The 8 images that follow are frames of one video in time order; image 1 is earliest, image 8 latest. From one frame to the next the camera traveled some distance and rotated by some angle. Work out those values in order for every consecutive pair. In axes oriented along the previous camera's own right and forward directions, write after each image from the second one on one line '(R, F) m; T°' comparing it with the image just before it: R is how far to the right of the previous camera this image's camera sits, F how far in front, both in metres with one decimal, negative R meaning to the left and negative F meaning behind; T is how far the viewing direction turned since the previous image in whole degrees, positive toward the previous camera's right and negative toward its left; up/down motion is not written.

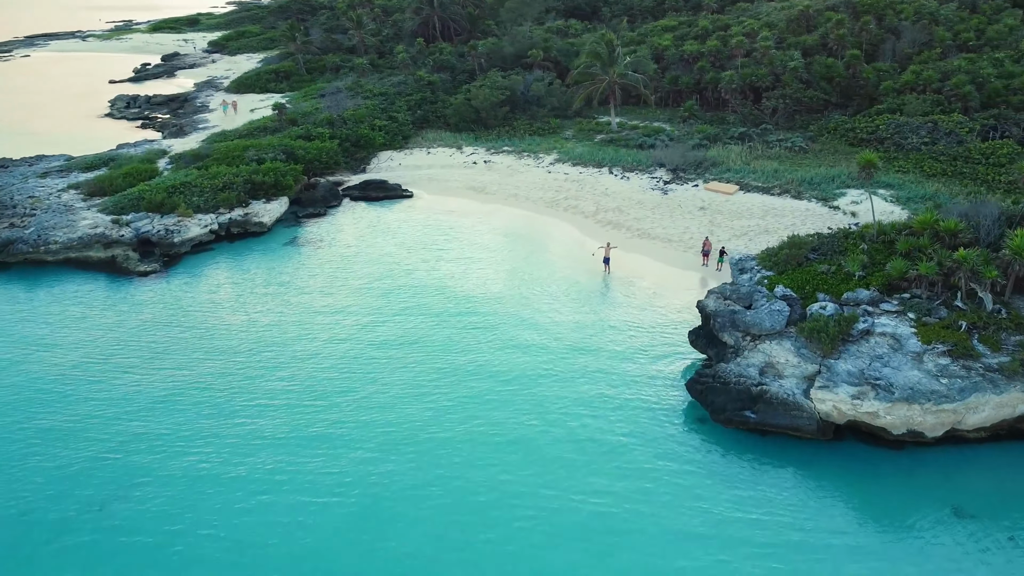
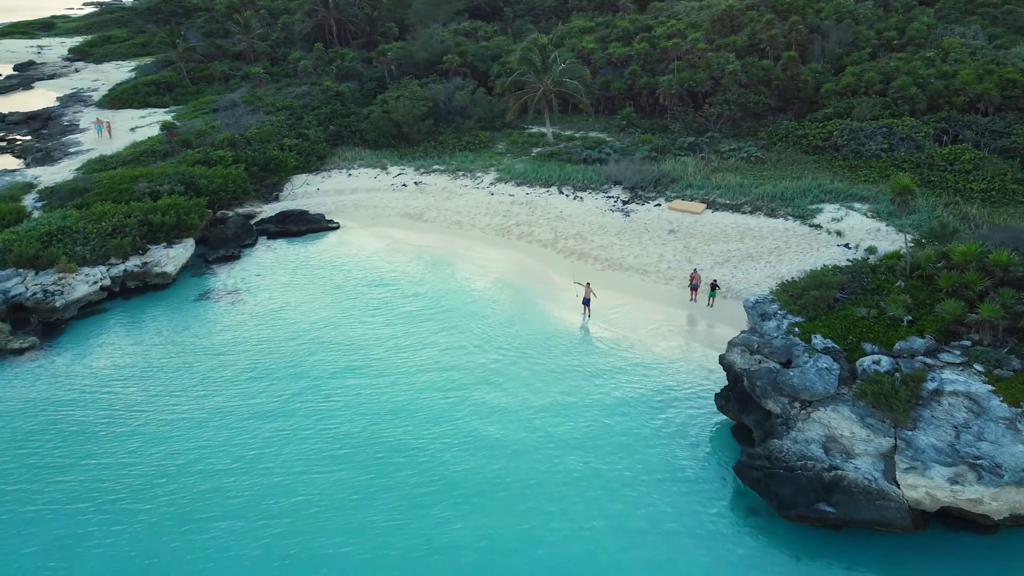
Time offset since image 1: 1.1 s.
(-2.0, +3.6) m; +8°
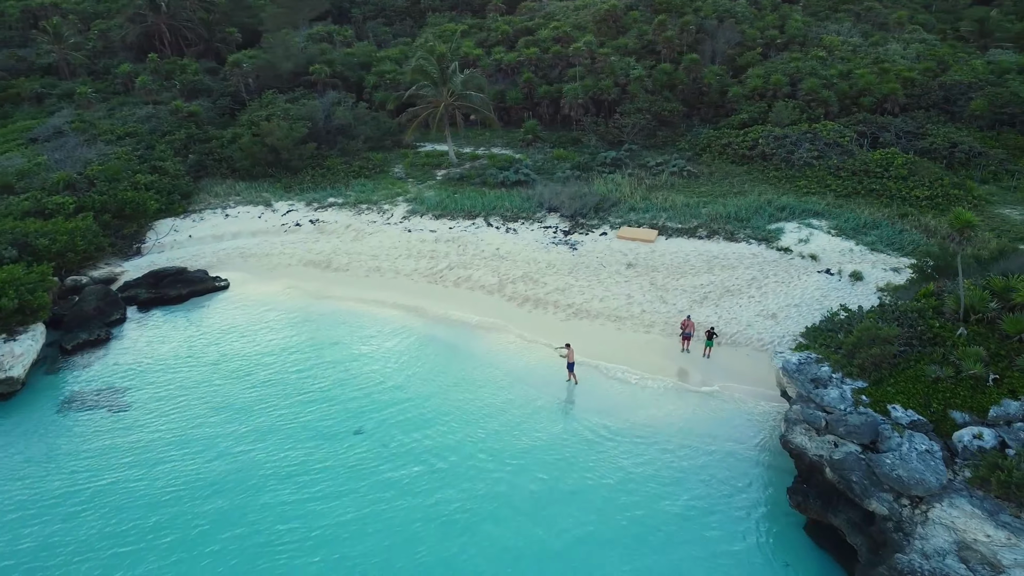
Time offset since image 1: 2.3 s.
(-2.8, +4.1) m; +11°
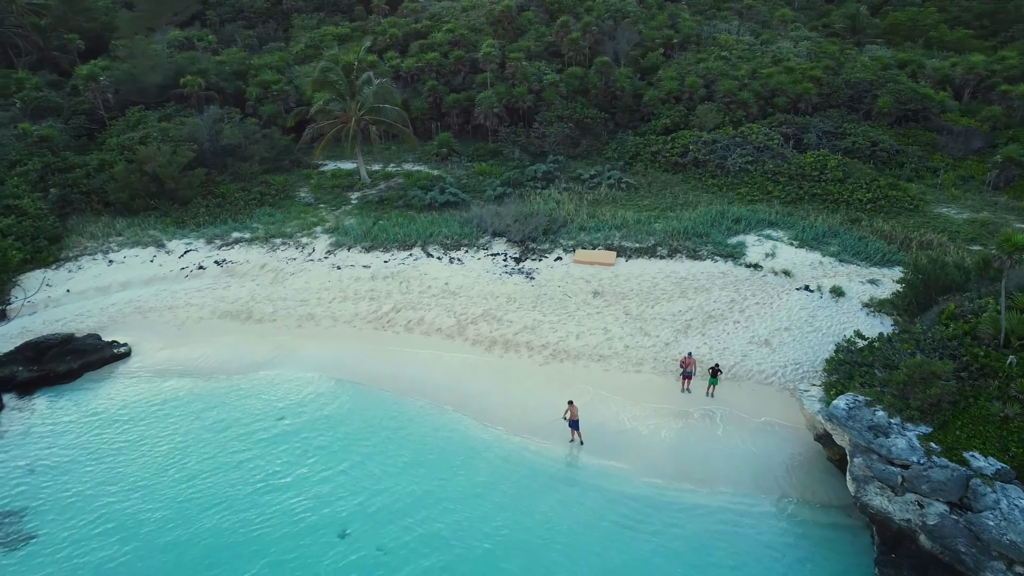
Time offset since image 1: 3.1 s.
(-2.5, +2.7) m; +10°
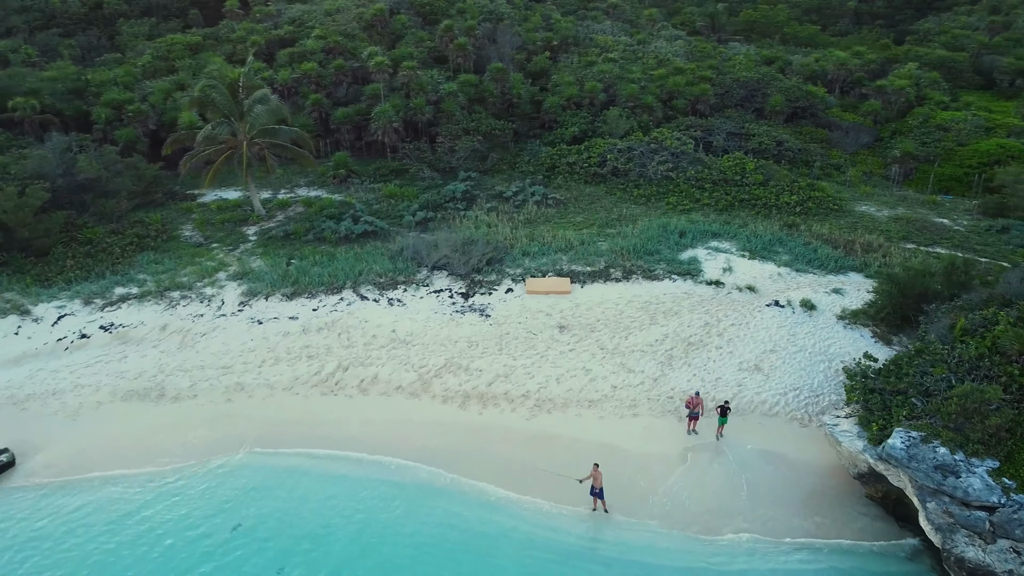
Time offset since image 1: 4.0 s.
(-2.7, +2.4) m; +11°
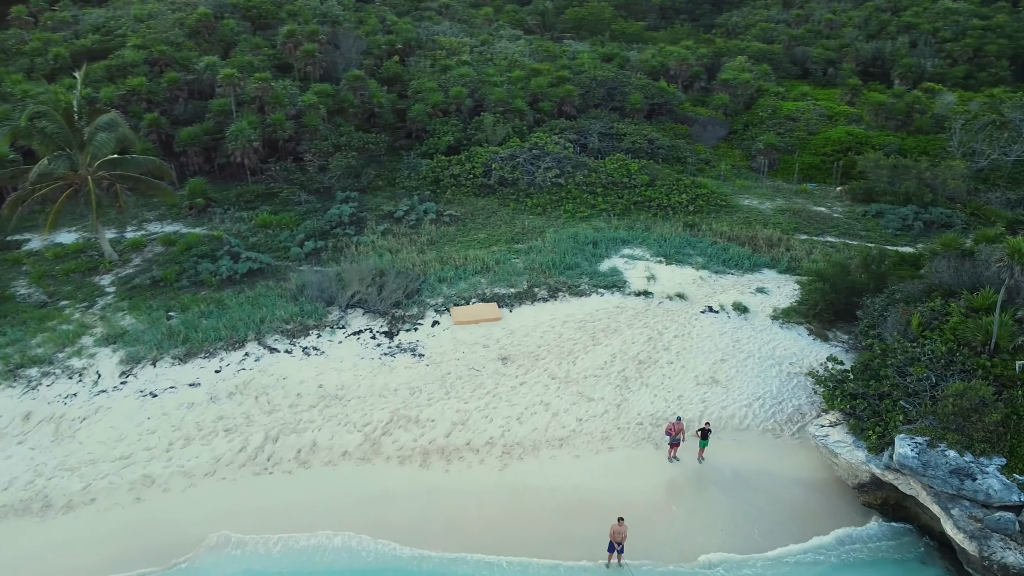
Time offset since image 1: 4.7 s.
(-2.6, +1.9) m; +13°
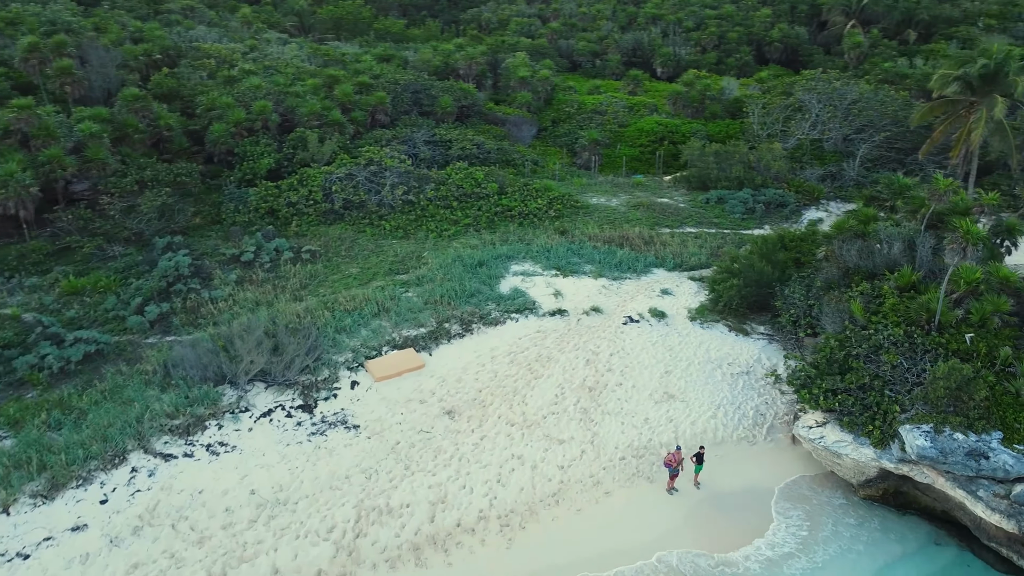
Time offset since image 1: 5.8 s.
(-3.8, +2.6) m; +19°
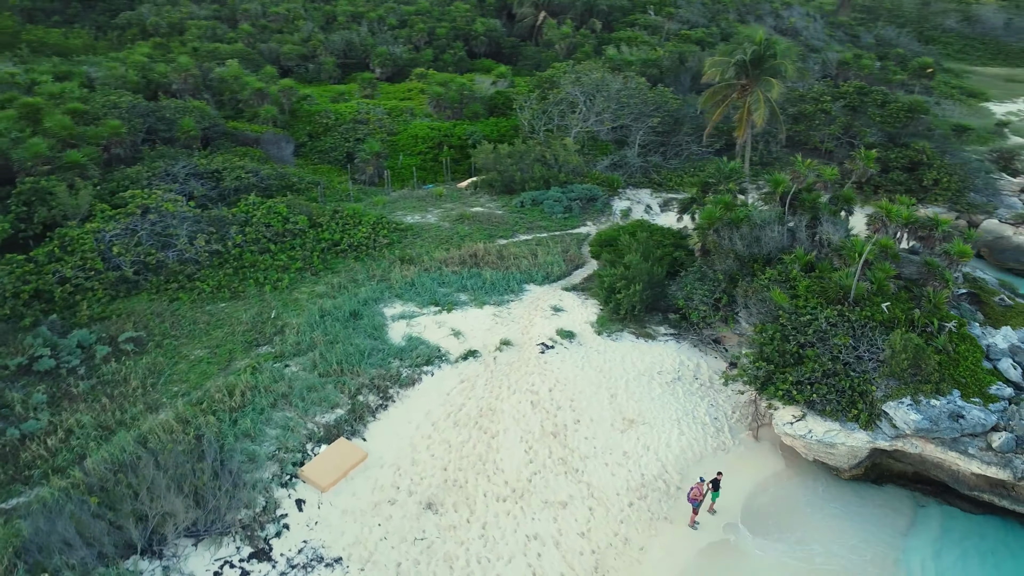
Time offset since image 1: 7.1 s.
(-4.6, +3.2) m; +24°
